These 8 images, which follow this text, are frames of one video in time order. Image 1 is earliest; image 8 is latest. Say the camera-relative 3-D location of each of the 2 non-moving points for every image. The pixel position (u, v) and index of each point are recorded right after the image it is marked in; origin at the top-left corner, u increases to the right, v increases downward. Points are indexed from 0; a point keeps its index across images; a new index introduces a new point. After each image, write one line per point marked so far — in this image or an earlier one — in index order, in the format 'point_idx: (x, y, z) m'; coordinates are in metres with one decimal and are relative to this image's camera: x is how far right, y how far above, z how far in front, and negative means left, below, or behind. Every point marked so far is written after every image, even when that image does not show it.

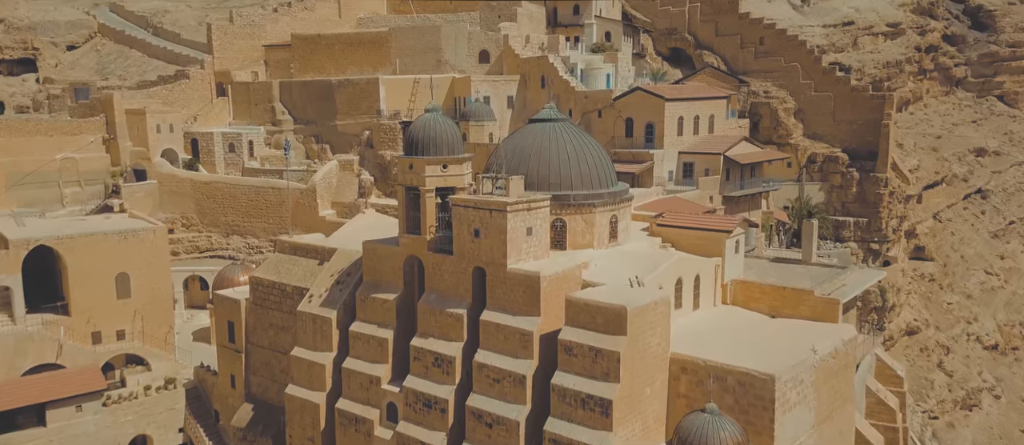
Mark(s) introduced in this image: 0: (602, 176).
0: (+2.0, +1.0, +19.5) m
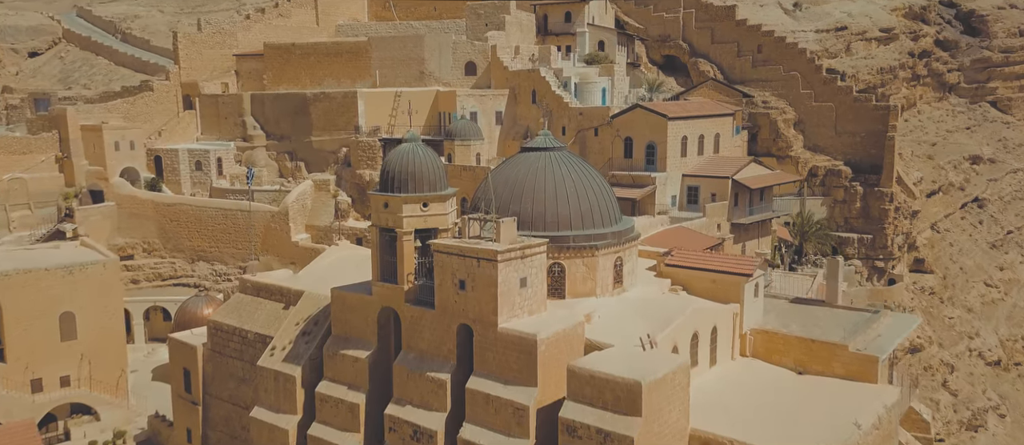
0: (+1.9, +0.2, +17.1) m
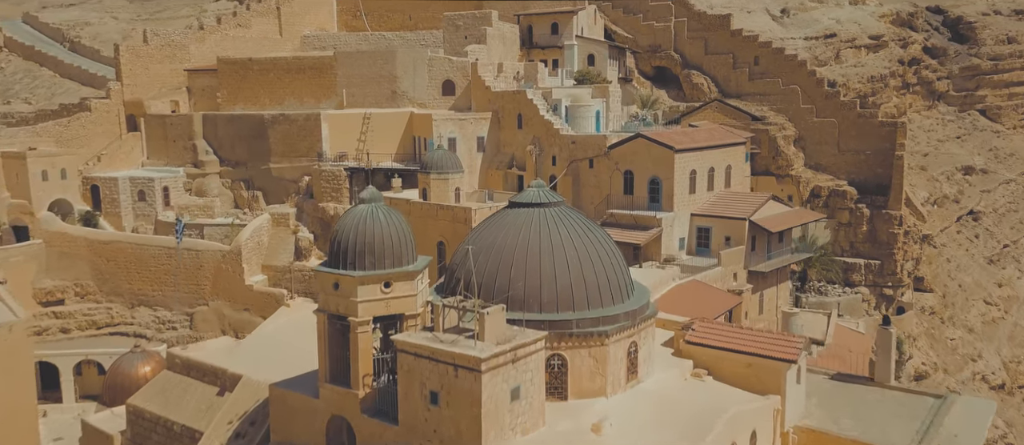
0: (+1.6, -1.0, +13.7) m
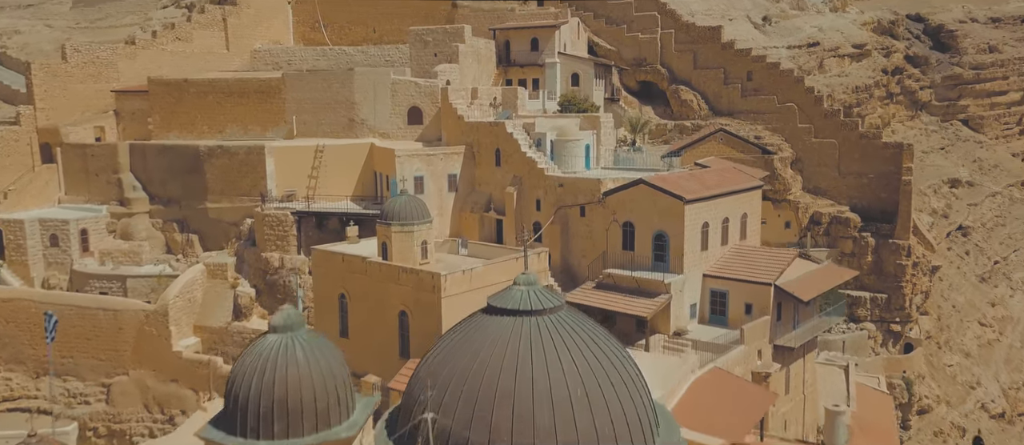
0: (+1.4, -2.3, +9.8) m
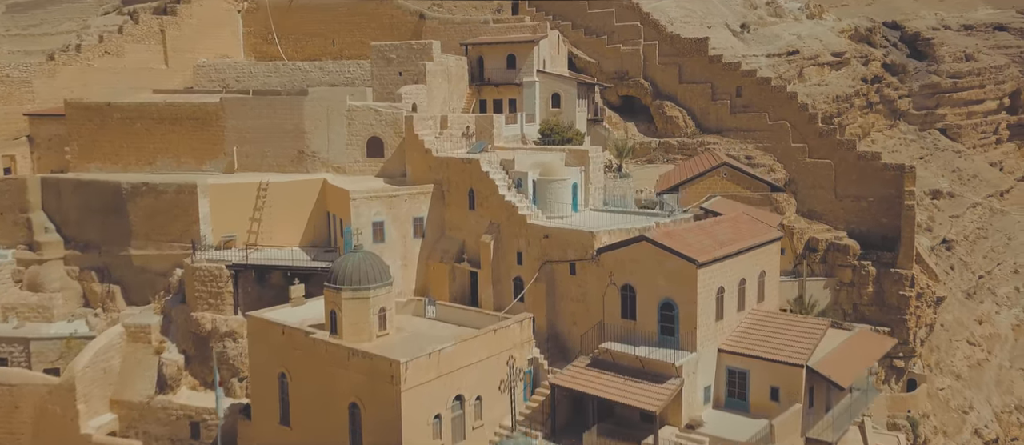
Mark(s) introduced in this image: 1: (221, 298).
0: (+1.3, -3.5, +6.5) m
1: (-6.5, -1.7, +19.5) m
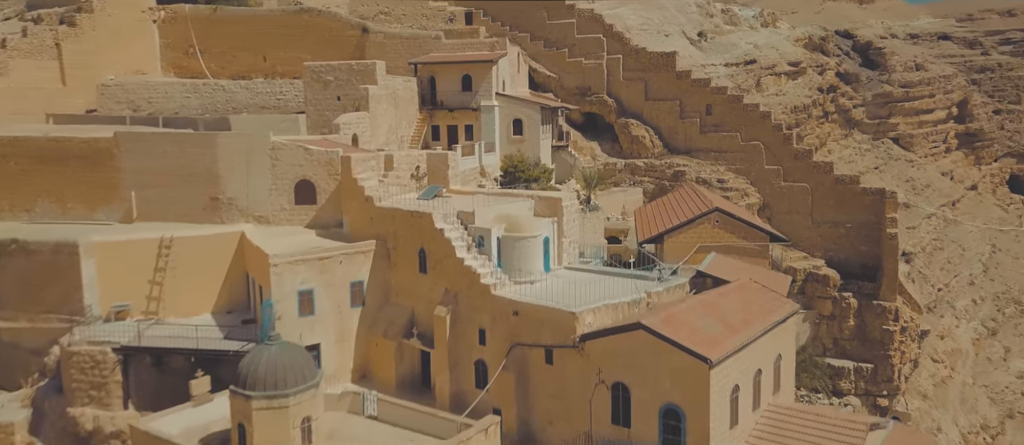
0: (+1.3, -4.7, +3.0) m
1: (-7.3, -2.9, +15.6) m
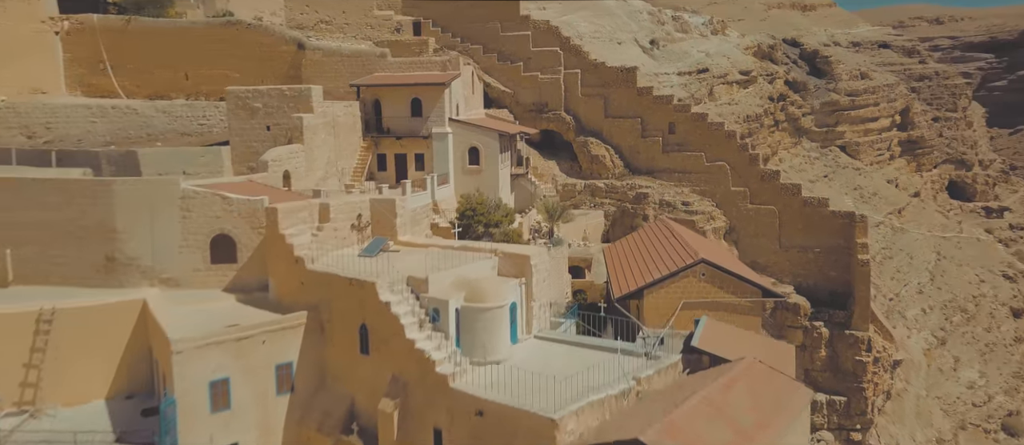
0: (+1.5, -5.7, +0.4) m
1: (-7.8, -4.0, +12.4) m
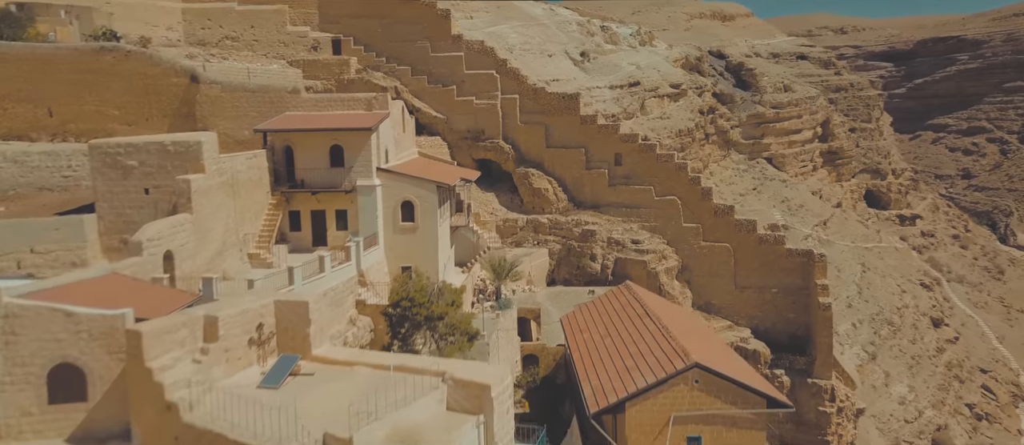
0: (+2.2, -7.1, -3.2) m
1: (-8.1, -5.6, +8.0) m
